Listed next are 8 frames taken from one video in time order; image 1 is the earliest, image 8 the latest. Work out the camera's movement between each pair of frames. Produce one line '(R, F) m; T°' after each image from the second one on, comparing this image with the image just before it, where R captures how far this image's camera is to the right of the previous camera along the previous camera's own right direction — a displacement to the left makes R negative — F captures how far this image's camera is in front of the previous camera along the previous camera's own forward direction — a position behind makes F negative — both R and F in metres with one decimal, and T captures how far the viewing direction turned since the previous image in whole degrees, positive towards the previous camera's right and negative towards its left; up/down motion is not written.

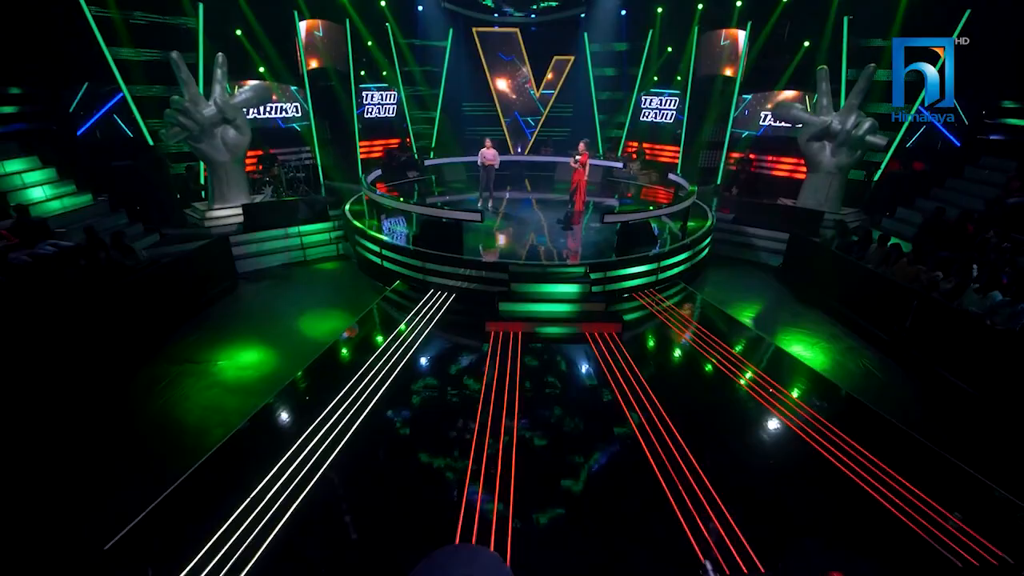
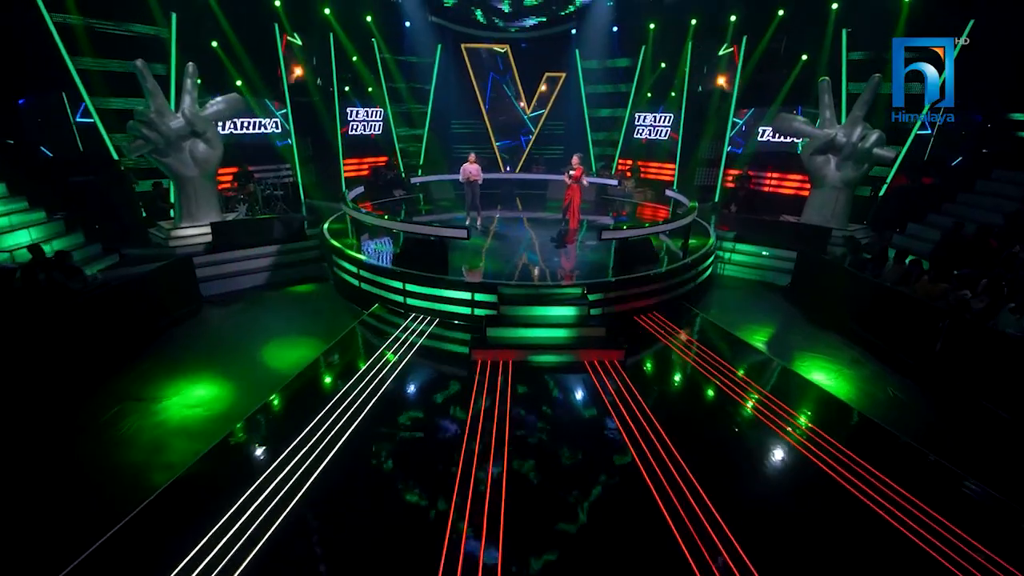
(0.0, +0.6) m; +1°
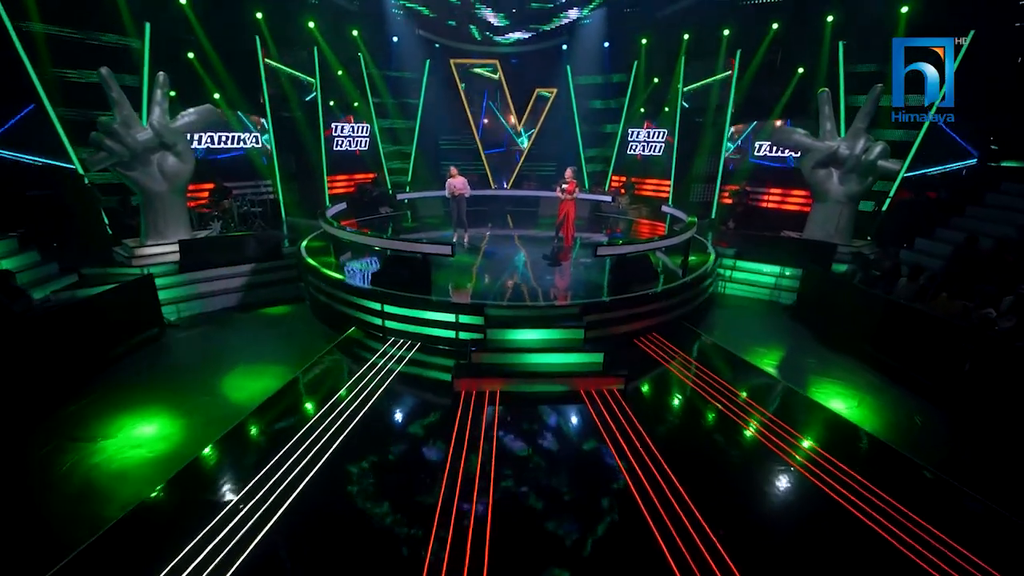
(+0.1, +0.5) m; +1°
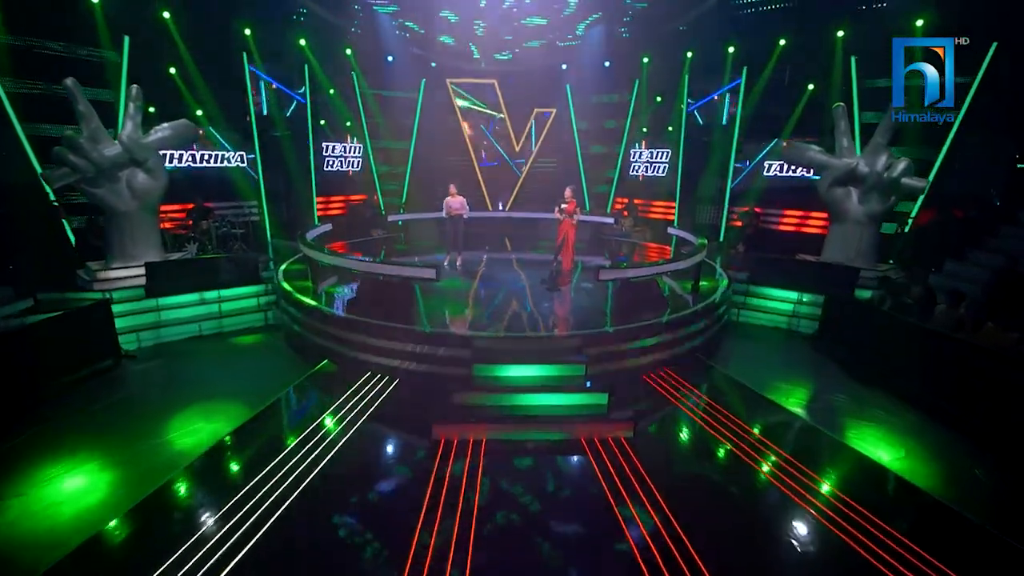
(+0.1, +0.6) m; 0°
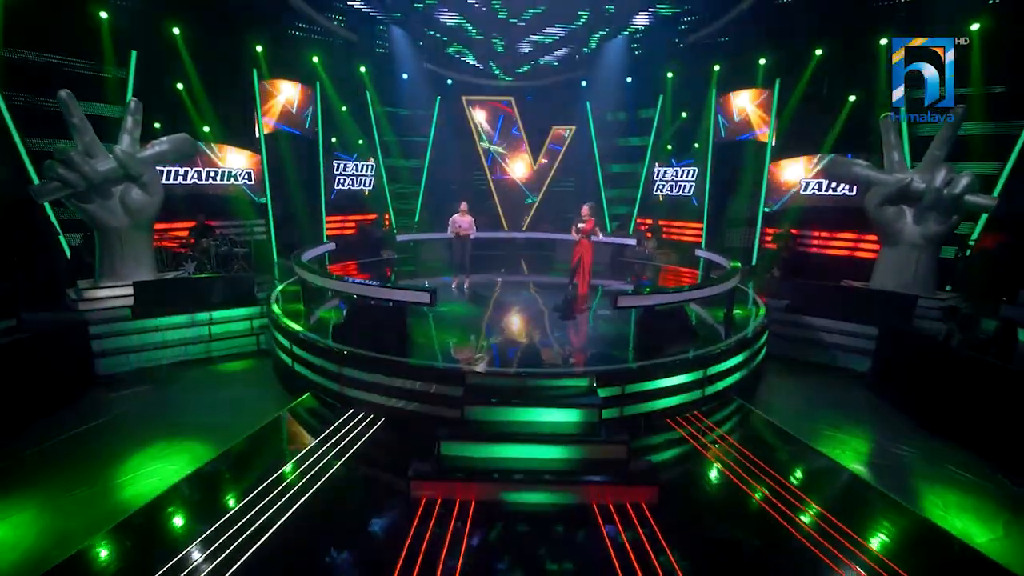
(+0.2, +0.7) m; -3°
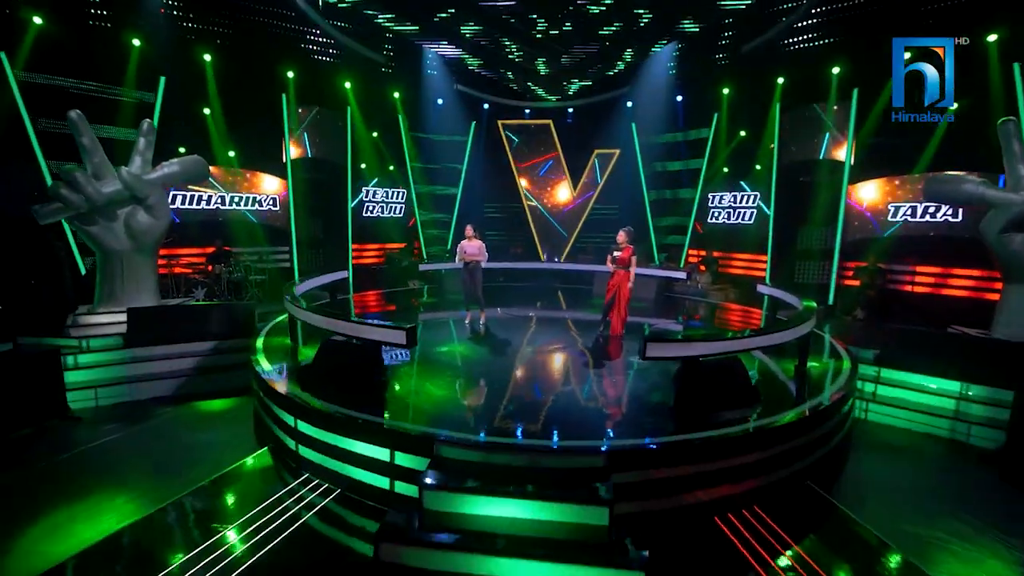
(+0.4, +1.0) m; -7°
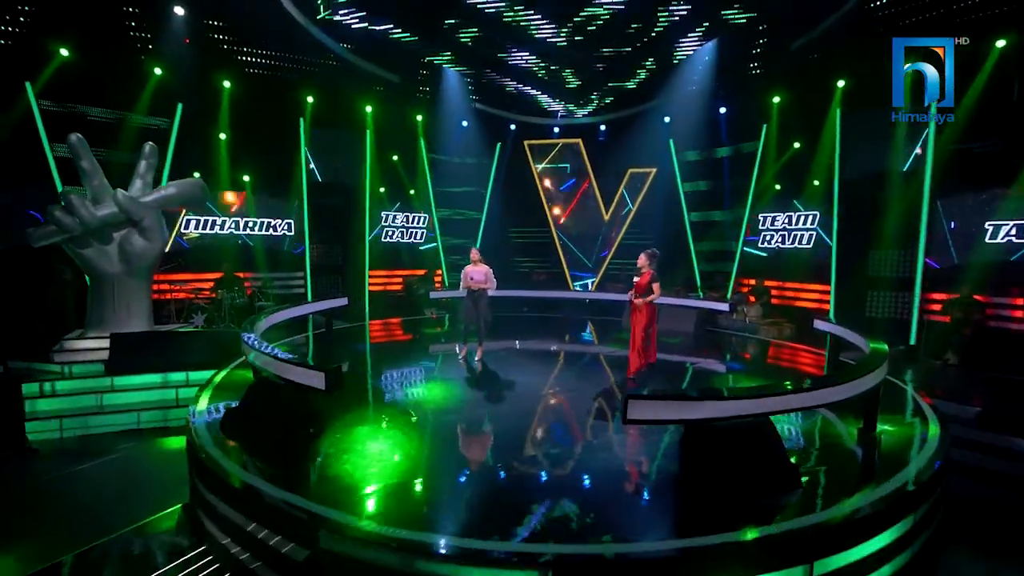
(+0.7, +0.9) m; -7°
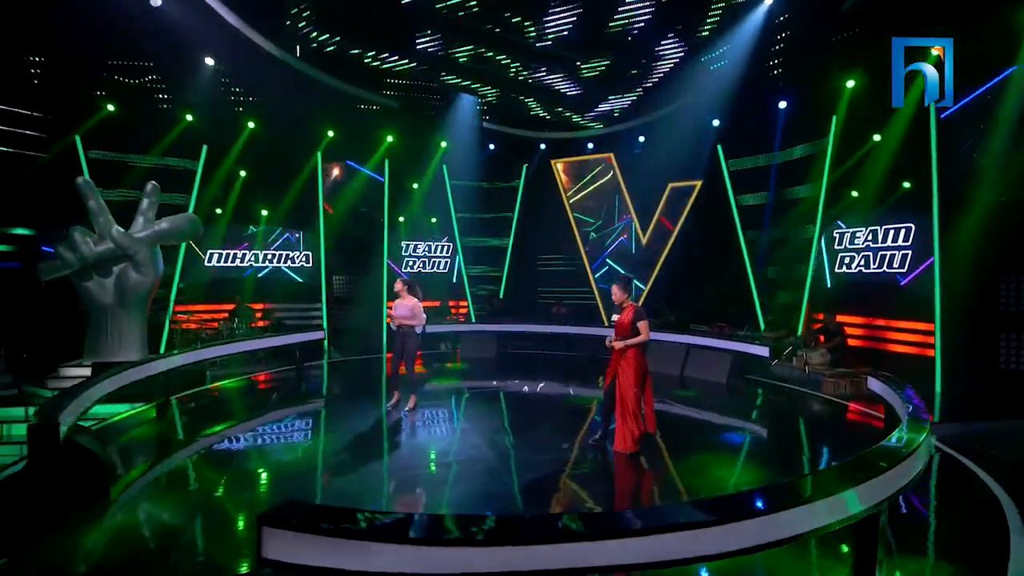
(+1.8, +1.2) m; -14°
